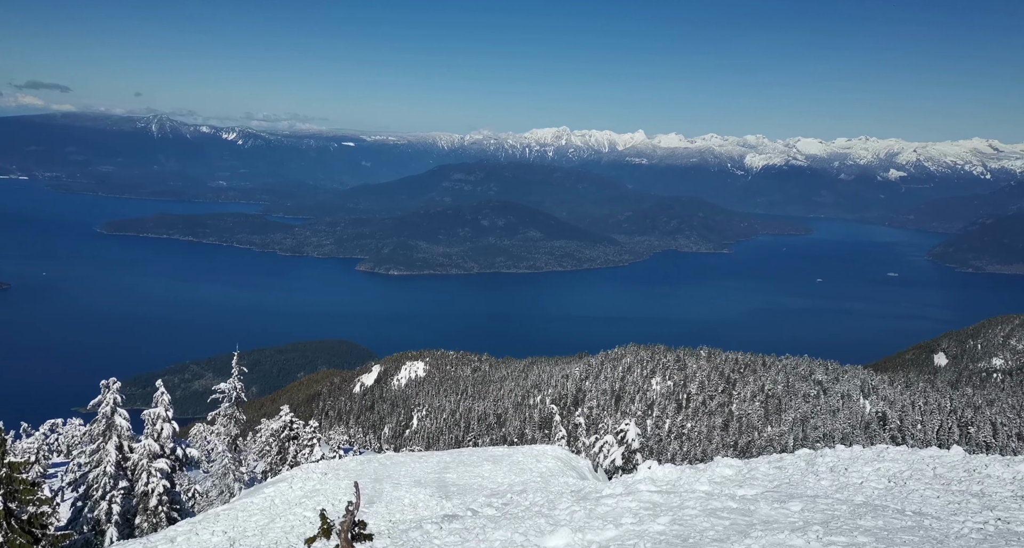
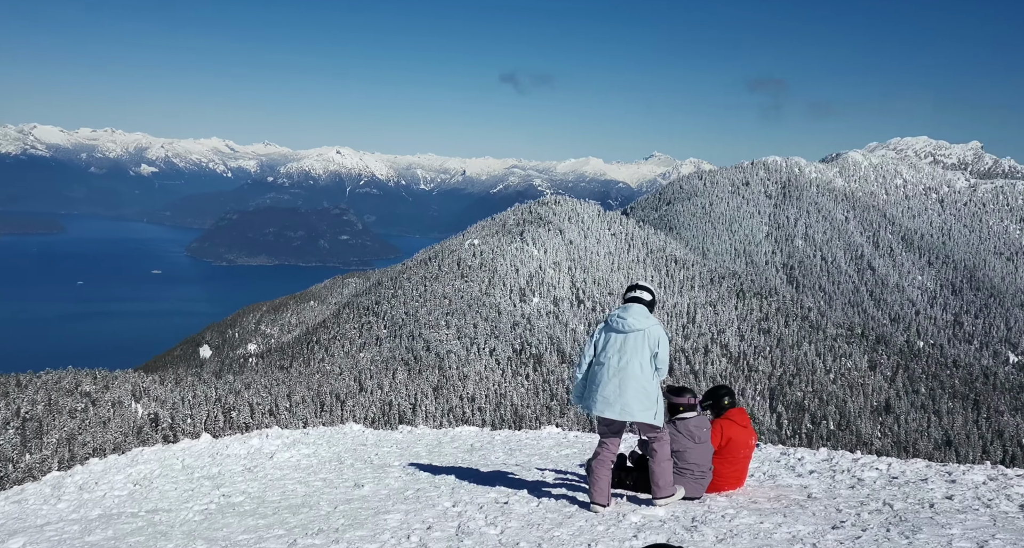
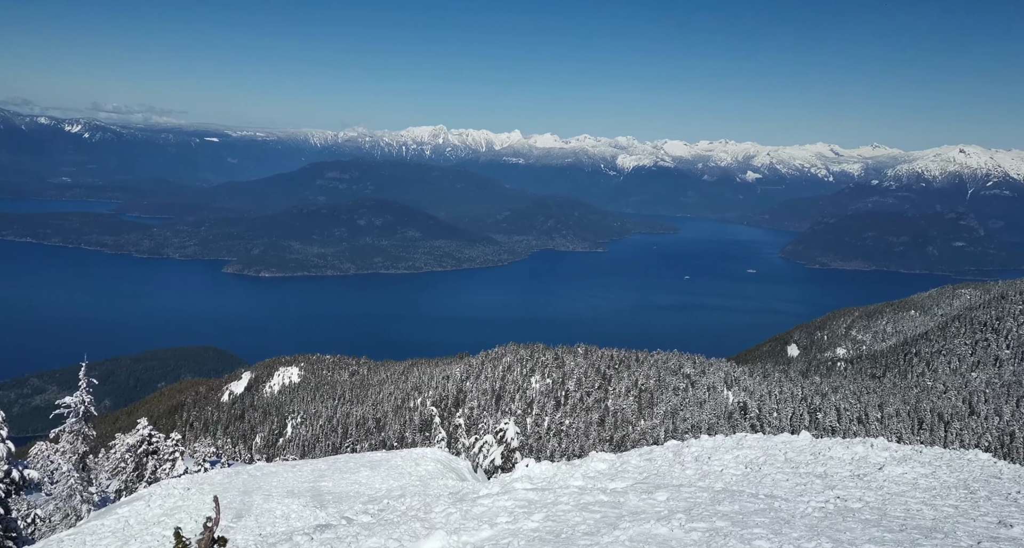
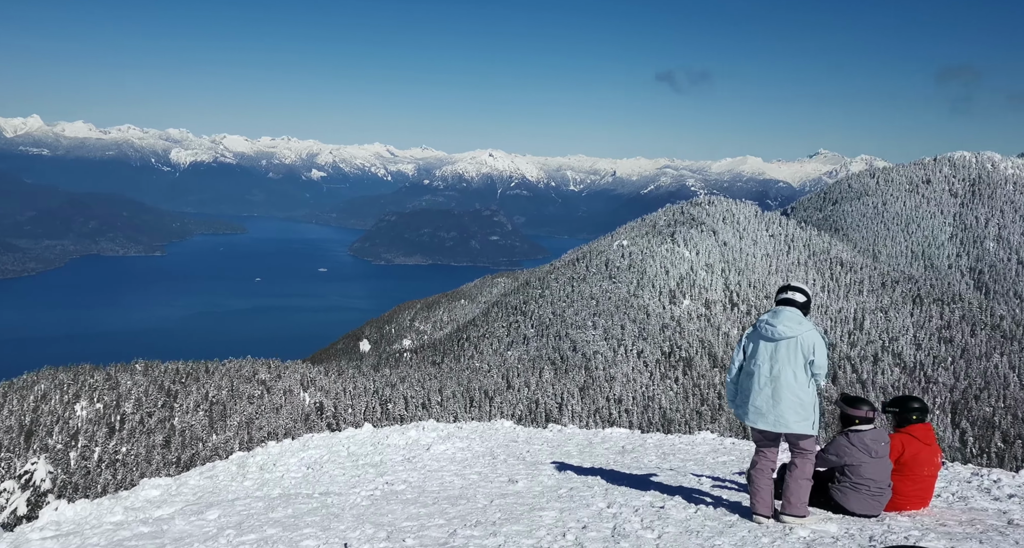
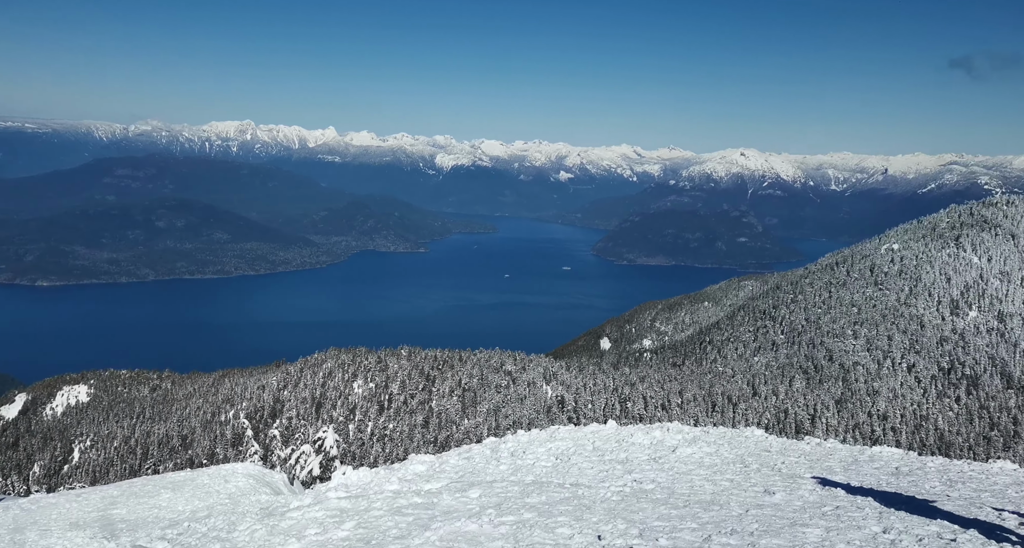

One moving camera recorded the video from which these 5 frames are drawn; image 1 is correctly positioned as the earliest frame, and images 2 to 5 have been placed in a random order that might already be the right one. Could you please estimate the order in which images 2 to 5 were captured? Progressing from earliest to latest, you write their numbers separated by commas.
3, 5, 4, 2
